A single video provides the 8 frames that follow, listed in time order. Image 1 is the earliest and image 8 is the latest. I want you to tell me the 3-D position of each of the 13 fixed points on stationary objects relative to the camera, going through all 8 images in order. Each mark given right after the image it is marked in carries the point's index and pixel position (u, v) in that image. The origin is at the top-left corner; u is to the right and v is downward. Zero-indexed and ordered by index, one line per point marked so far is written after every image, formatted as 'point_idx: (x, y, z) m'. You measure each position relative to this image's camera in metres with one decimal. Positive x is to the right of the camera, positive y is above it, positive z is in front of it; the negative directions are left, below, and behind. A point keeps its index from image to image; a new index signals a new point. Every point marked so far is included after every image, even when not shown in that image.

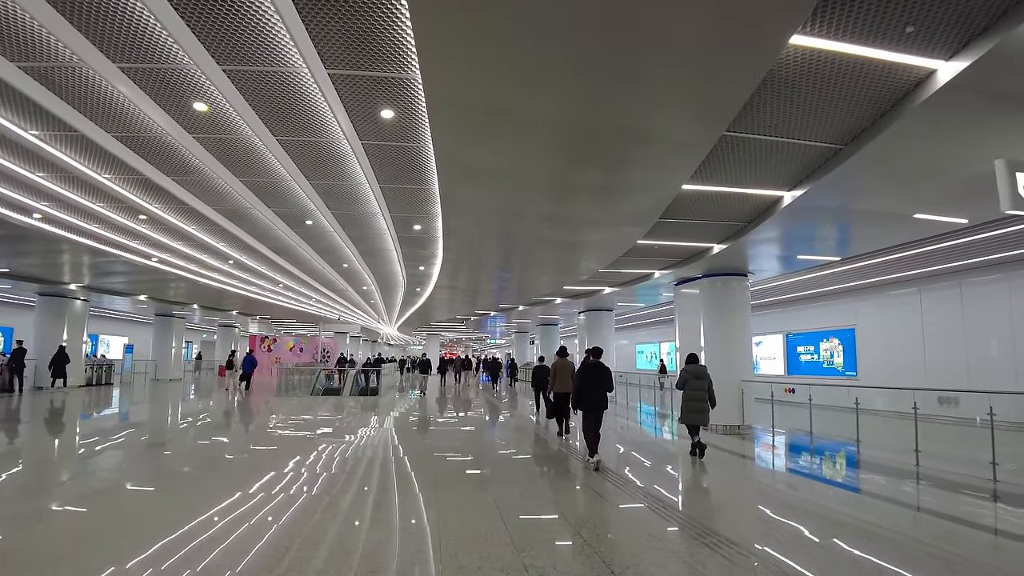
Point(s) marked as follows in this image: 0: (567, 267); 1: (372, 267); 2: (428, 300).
0: (+0.6, +0.2, +13.2) m
1: (-2.0, +0.3, +14.1) m
2: (-1.7, -0.2, +20.0) m
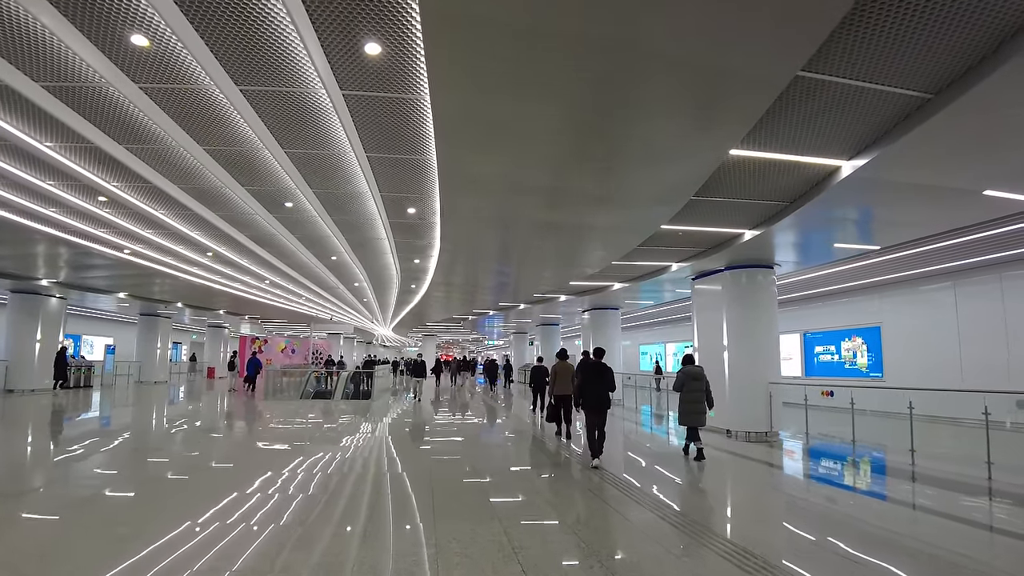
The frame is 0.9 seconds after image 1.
0: (+0.7, +0.3, +12.2) m
1: (-2.0, +0.3, +13.1) m
2: (-1.7, -0.2, +19.0) m
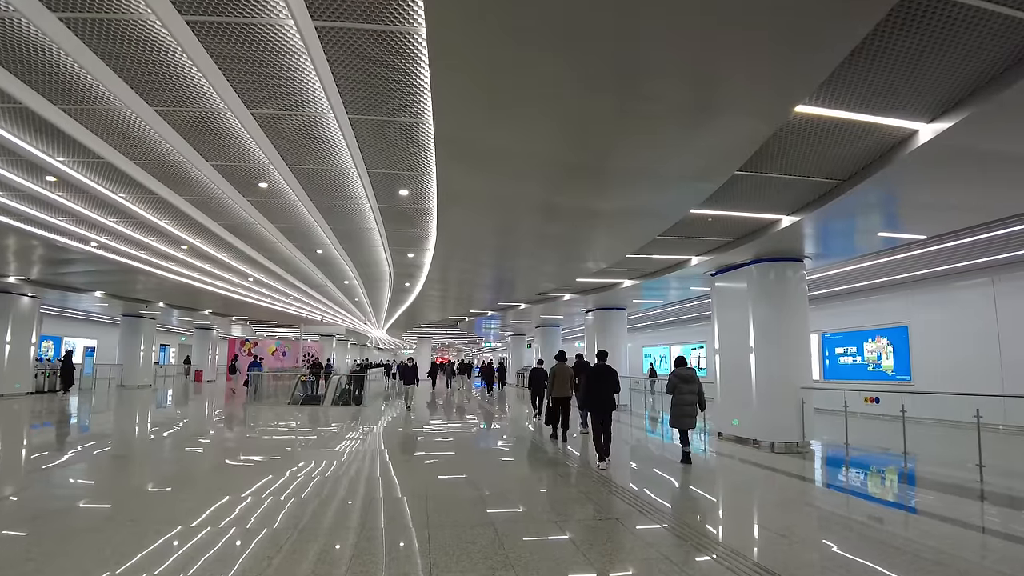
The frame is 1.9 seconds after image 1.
0: (+0.7, +0.3, +11.2) m
1: (-1.9, +0.4, +12.1) m
2: (-1.7, -0.2, +18.0) m
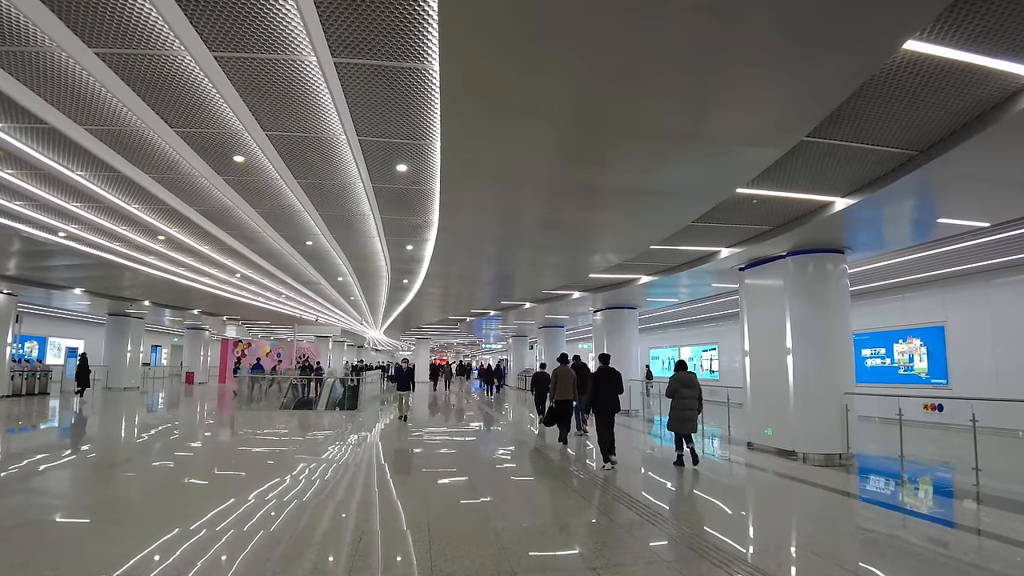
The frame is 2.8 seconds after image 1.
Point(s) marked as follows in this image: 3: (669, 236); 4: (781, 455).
0: (+0.8, +0.4, +10.2) m
1: (-1.9, +0.4, +11.2) m
2: (-1.6, -0.1, +17.1) m
3: (+1.3, +0.4, +9.0) m
4: (+2.6, -1.6, +9.7) m
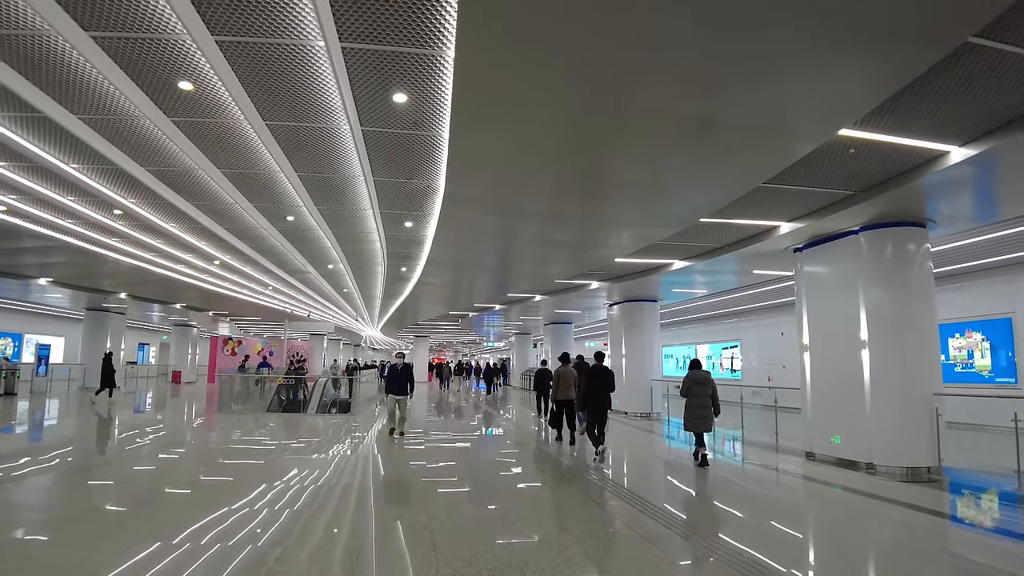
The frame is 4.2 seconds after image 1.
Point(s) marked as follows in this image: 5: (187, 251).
0: (+0.9, +0.5, +8.8) m
1: (-1.7, +0.6, +9.8) m
2: (-1.5, 0.0, +15.7) m
3: (+1.5, +0.6, +7.6) m
4: (+2.8, -1.5, +8.3) m
5: (-3.7, +0.4, +11.6) m
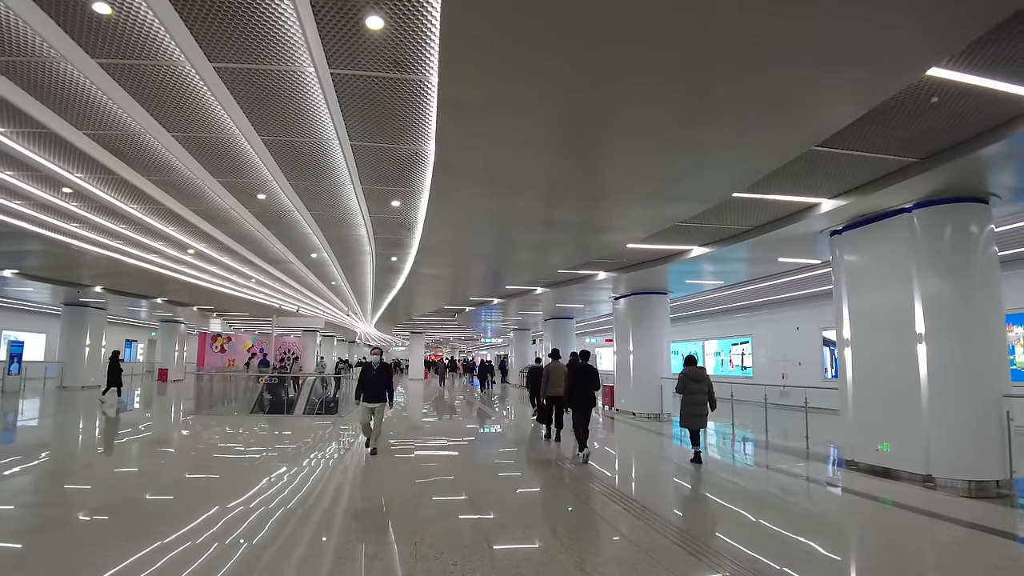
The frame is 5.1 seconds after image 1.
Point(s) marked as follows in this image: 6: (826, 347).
0: (+0.9, +0.6, +7.9) m
1: (-1.7, +0.6, +8.8) m
2: (-1.5, +0.1, +14.7) m
3: (+1.5, +0.7, +6.6) m
4: (+2.8, -1.4, +7.4) m
5: (-3.7, +0.5, +10.6) m
6: (+5.1, -1.0, +16.3) m
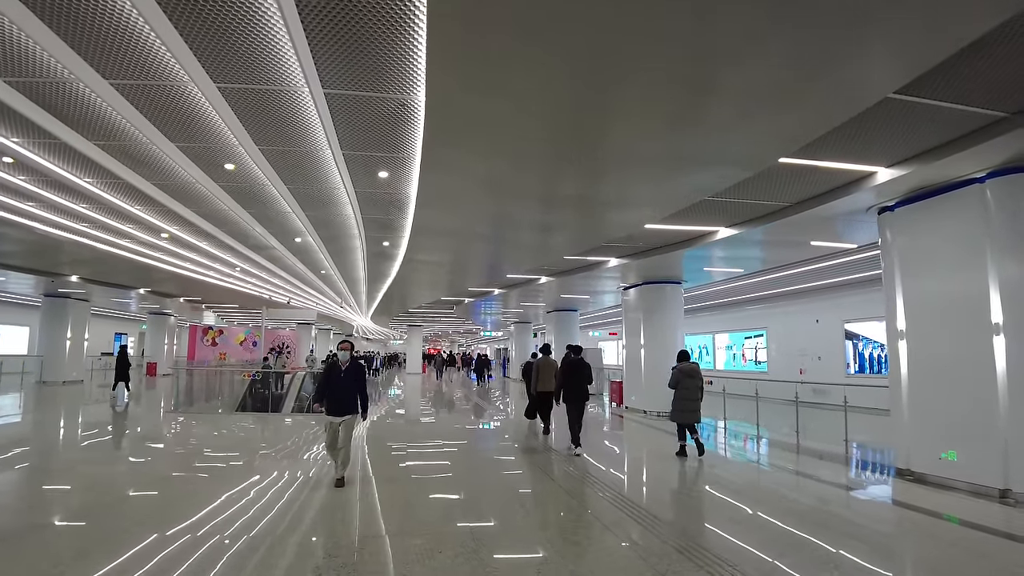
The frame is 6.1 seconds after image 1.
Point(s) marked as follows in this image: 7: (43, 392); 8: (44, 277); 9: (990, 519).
0: (+1.0, +0.7, +7.0) m
1: (-1.7, +0.8, +7.9) m
2: (-1.5, +0.3, +13.8) m
3: (+1.5, +0.7, +5.7) m
4: (+2.8, -1.3, +6.5) m
5: (-3.7, +0.6, +9.7) m
6: (+5.2, -0.8, +15.4) m
7: (-9.0, -2.0, +19.5) m
8: (-8.7, +0.2, +18.9) m
9: (+2.7, -1.3, +5.9) m
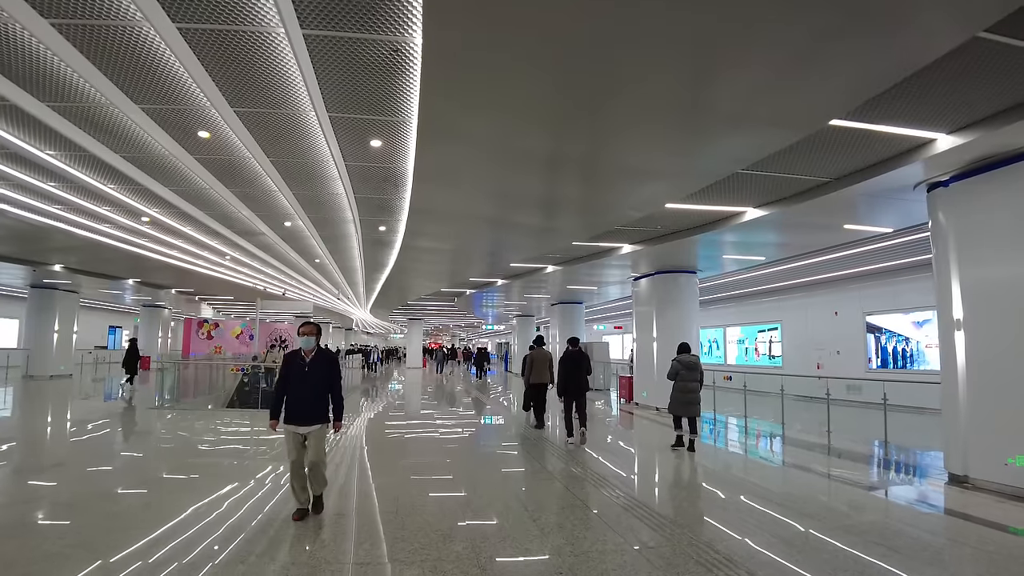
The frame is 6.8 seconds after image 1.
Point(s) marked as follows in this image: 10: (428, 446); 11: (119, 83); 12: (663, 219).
0: (+1.0, +0.8, +6.3) m
1: (-1.6, +0.9, +7.2) m
2: (-1.4, +0.4, +13.1) m
3: (+1.6, +0.8, +5.0) m
4: (+2.9, -1.2, +5.8) m
5: (-3.7, +0.8, +9.0) m
6: (+5.2, -0.7, +14.7) m
7: (-9.0, -1.8, +18.9) m
8: (-8.6, +0.4, +18.2) m
9: (+2.8, -1.2, +5.2) m
10: (-0.8, -1.6, +9.5) m
11: (-2.0, +1.0, +5.0) m
12: (+1.4, +0.6, +9.3) m
